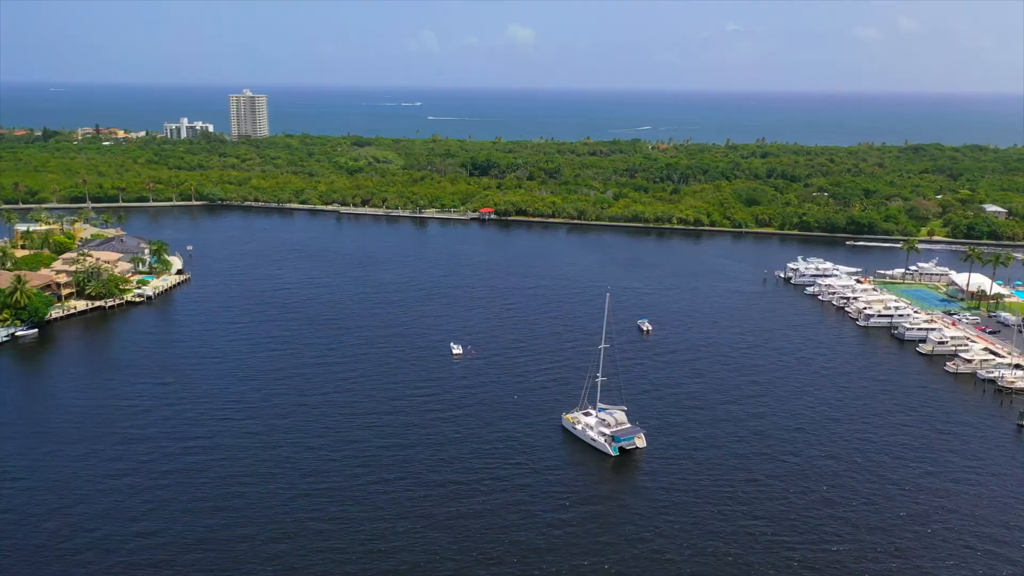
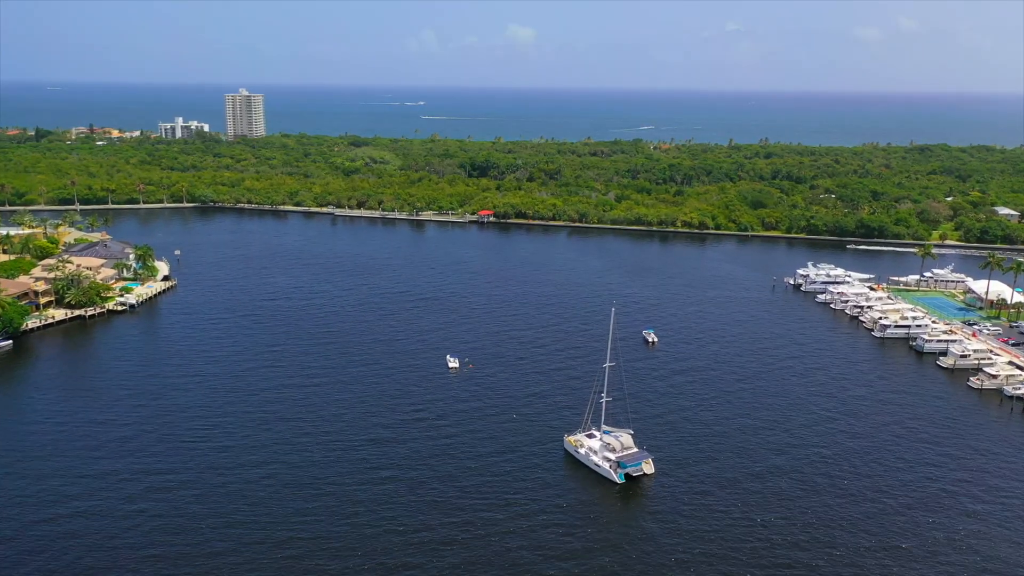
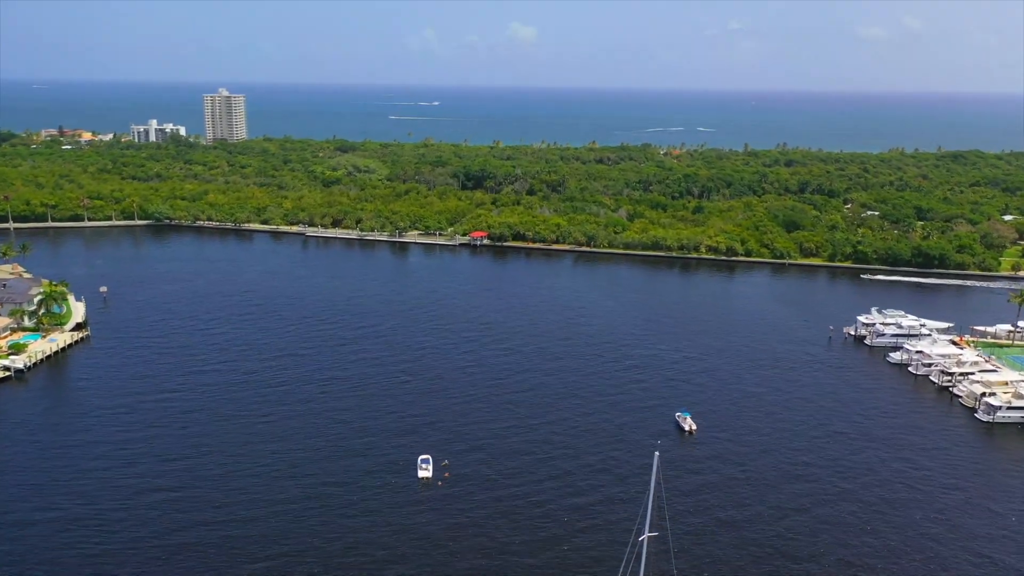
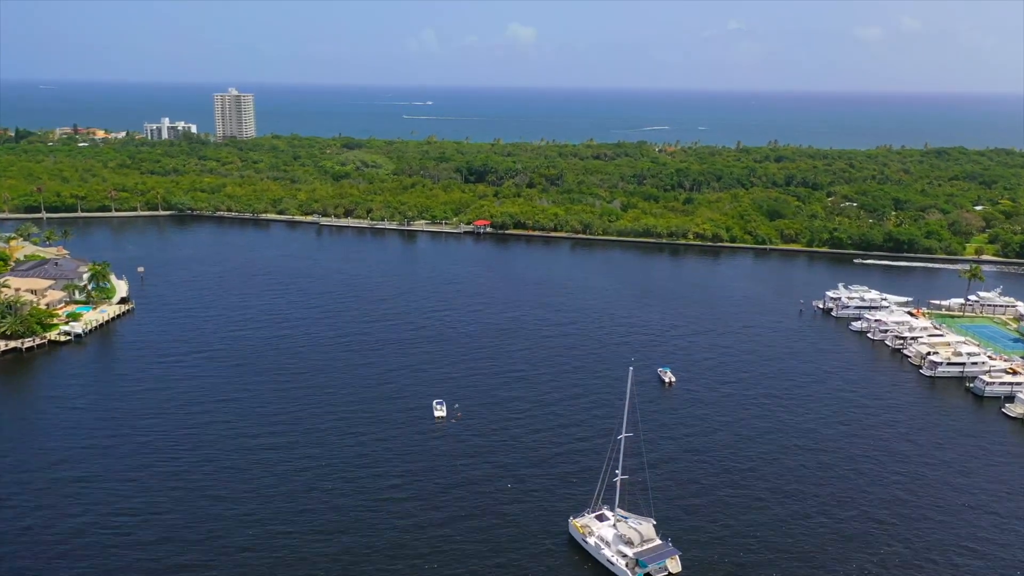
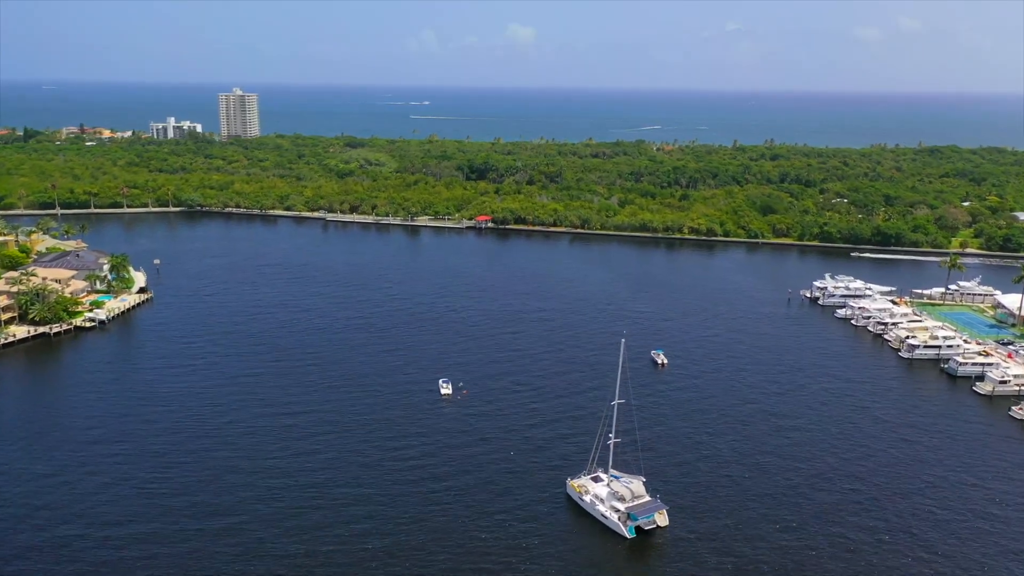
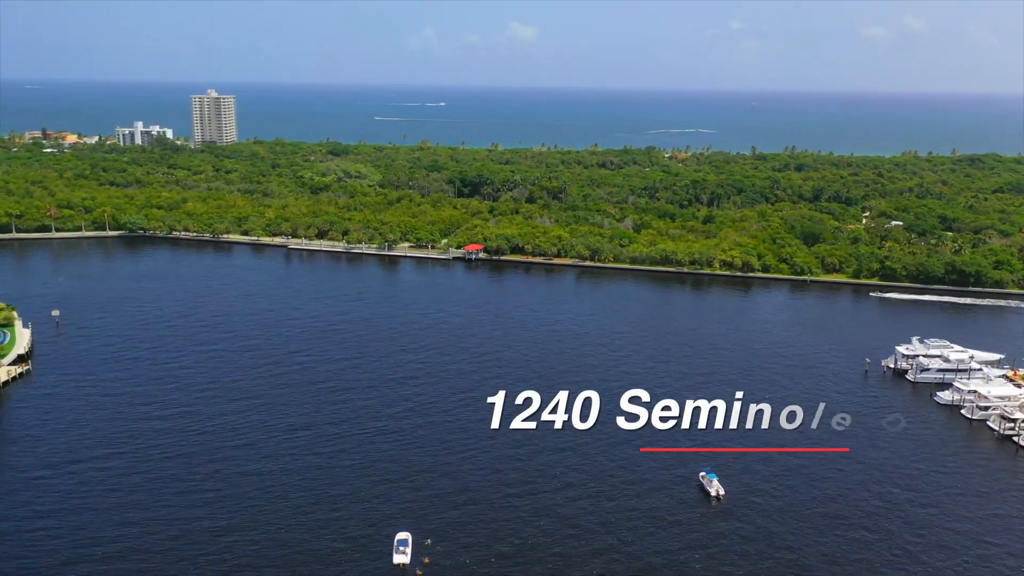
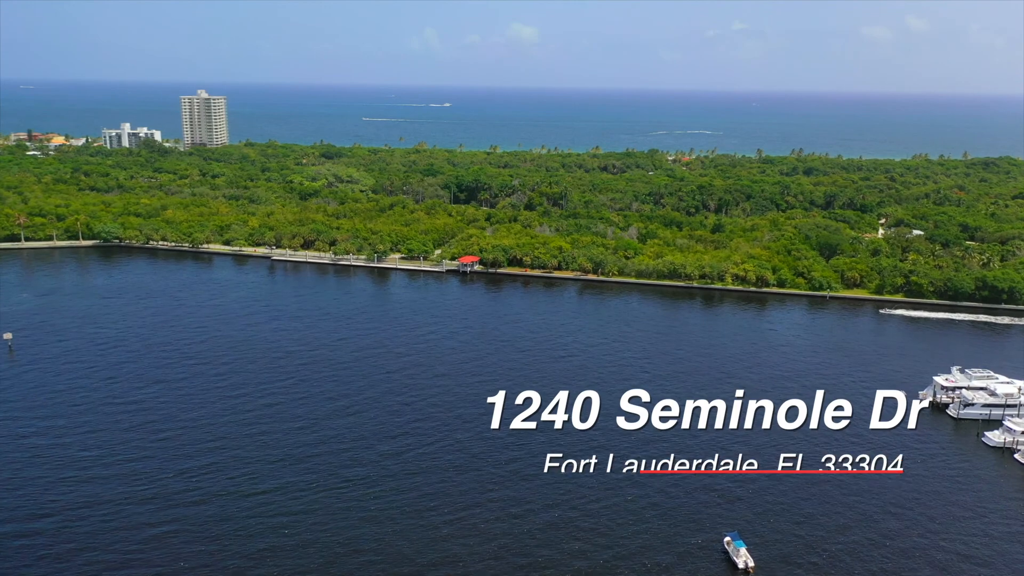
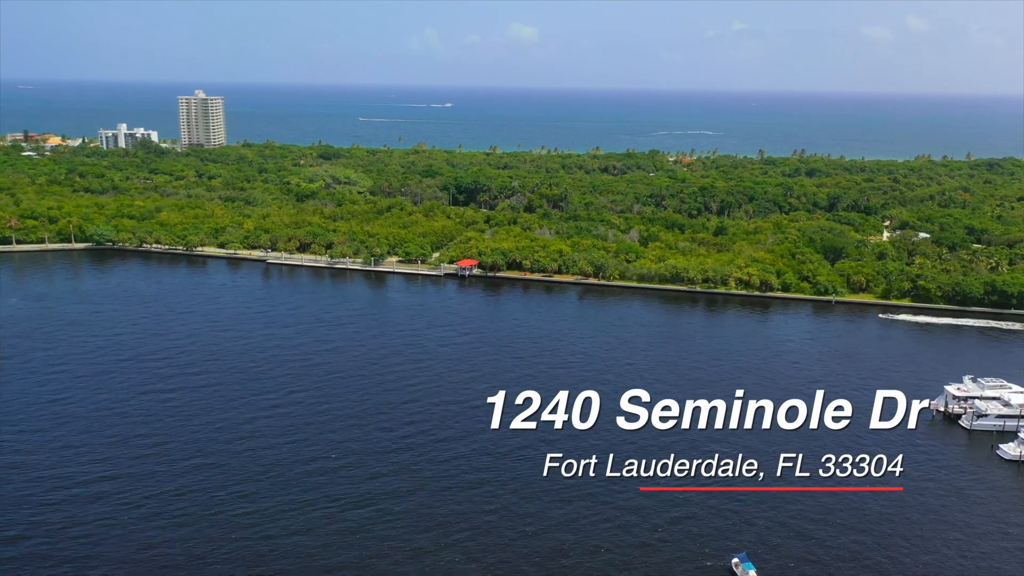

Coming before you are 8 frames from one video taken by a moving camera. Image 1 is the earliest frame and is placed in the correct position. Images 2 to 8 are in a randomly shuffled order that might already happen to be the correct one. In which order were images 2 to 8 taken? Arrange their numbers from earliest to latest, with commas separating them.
2, 5, 4, 3, 6, 7, 8
